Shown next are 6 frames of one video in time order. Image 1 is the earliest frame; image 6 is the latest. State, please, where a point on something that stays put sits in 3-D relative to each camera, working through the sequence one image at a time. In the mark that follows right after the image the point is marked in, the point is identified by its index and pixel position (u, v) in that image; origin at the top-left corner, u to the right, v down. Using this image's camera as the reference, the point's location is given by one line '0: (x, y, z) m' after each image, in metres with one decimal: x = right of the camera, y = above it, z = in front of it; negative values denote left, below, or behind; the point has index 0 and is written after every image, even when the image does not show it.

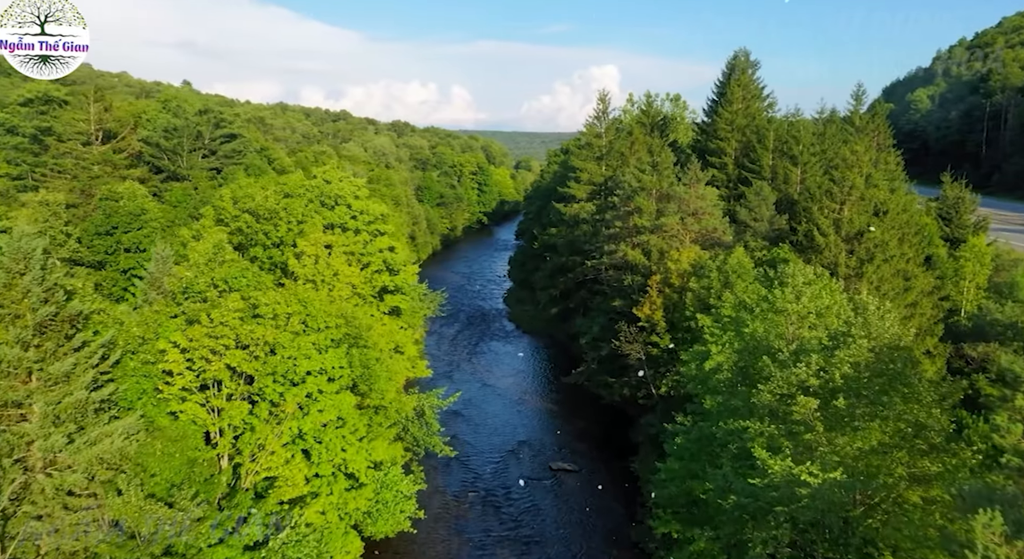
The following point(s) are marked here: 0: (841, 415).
0: (+8.7, -3.6, +19.1) m
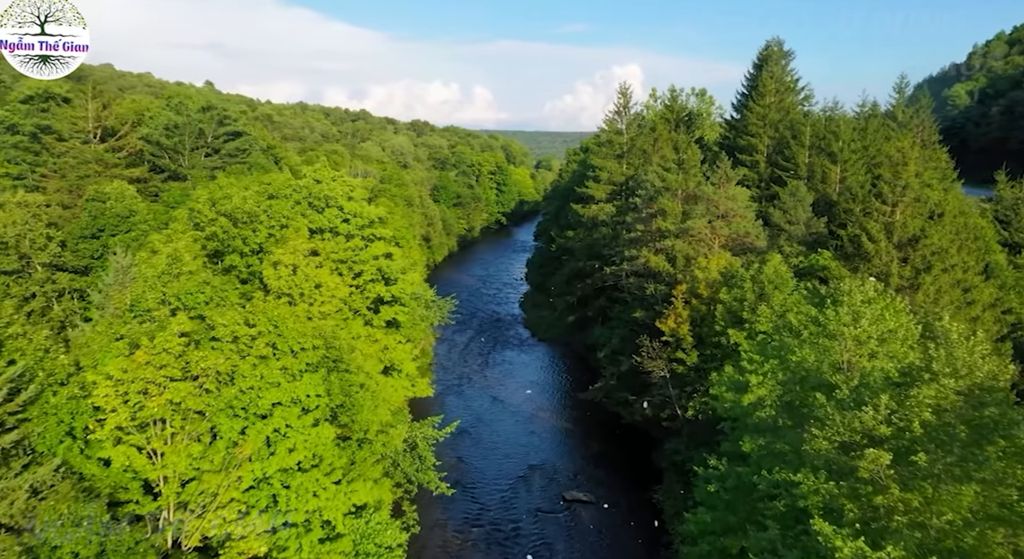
0: (+8.6, -4.1, +15.2) m
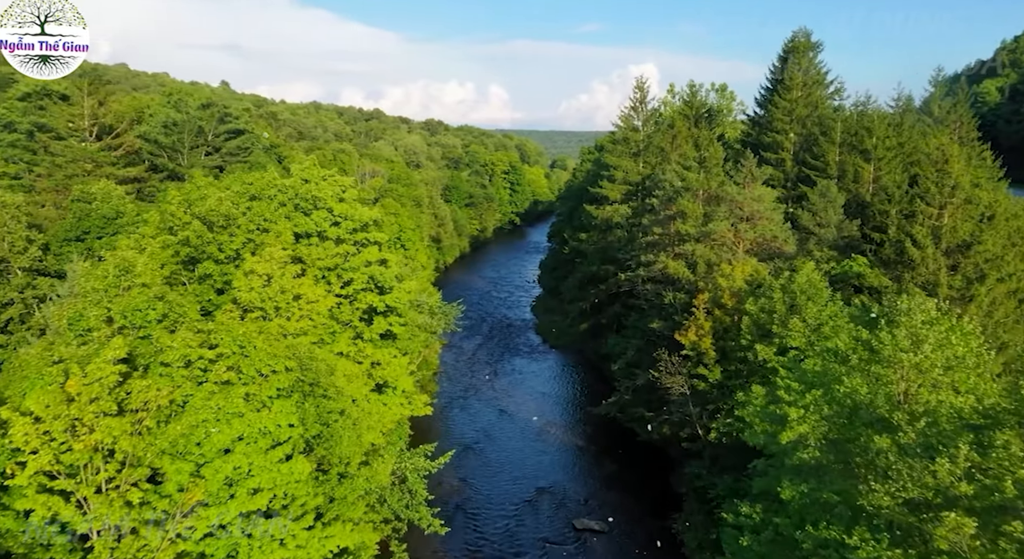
0: (+8.4, -4.5, +12.1) m
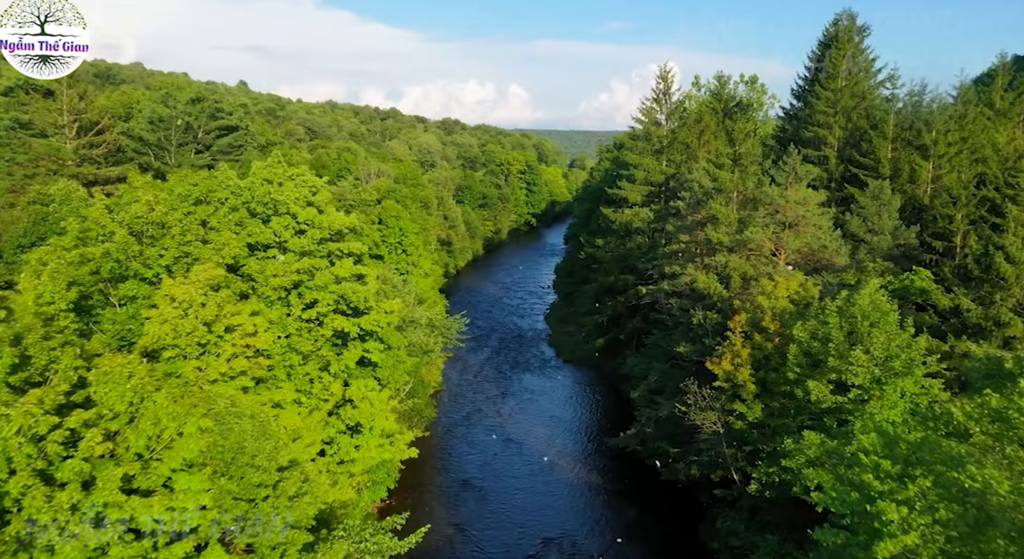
0: (+7.9, -5.2, +6.9) m
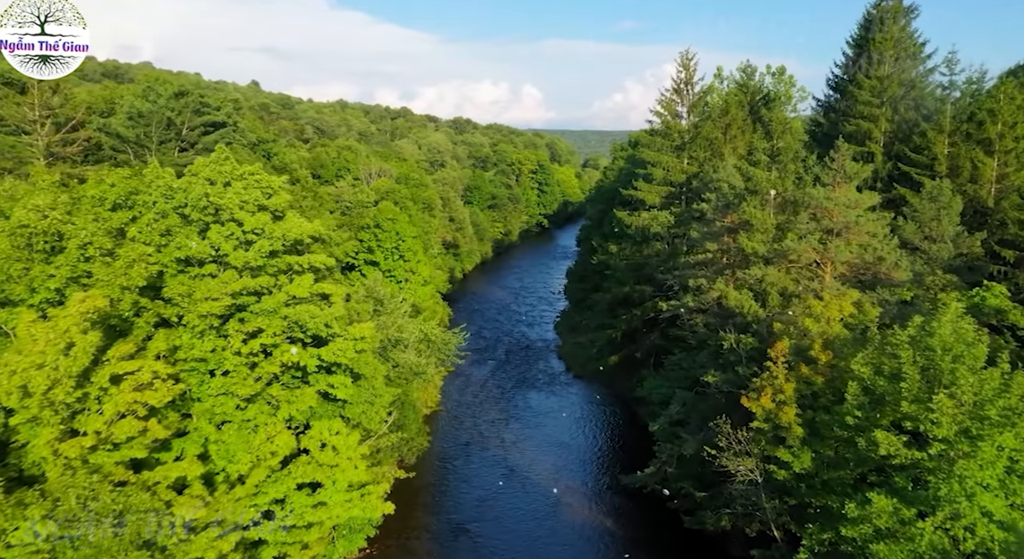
0: (+7.4, -5.9, +2.2) m
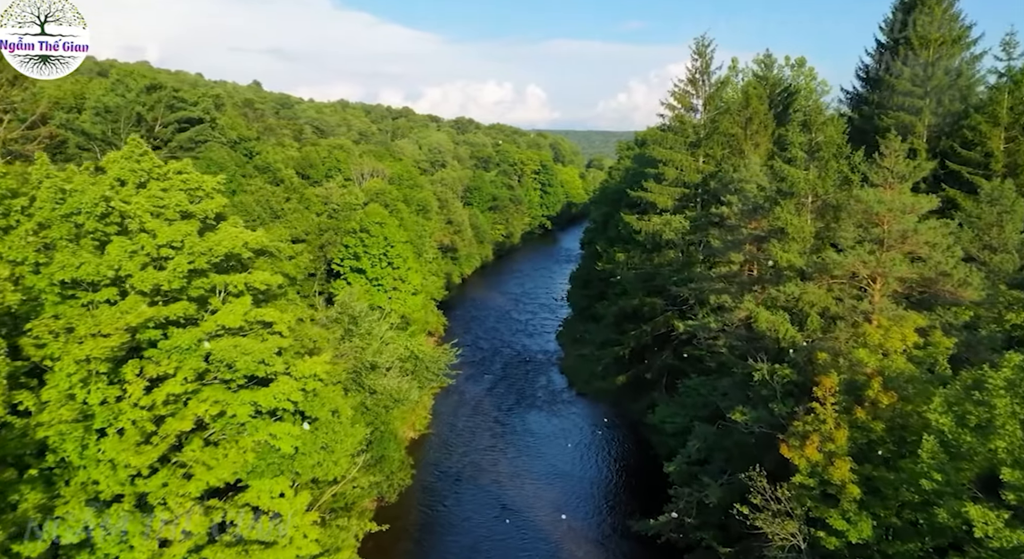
0: (+7.0, -6.4, -2.2) m
